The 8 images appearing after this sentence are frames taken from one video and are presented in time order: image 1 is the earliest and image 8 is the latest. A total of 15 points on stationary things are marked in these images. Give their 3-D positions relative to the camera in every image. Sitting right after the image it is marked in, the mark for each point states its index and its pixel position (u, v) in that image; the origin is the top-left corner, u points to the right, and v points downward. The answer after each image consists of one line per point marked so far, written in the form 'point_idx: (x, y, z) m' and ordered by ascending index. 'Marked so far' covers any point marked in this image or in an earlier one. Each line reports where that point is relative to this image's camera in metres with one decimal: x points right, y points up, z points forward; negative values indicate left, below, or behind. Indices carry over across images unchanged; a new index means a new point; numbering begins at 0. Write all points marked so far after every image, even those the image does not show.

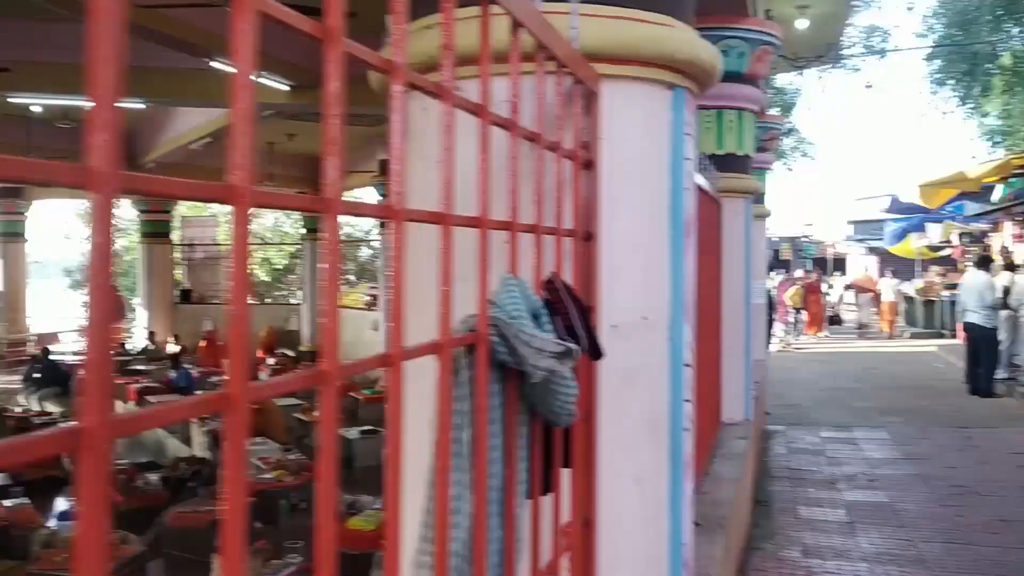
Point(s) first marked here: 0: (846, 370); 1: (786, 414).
0: (+5.0, -1.2, +14.5) m
1: (+2.8, -1.3, +9.8) m
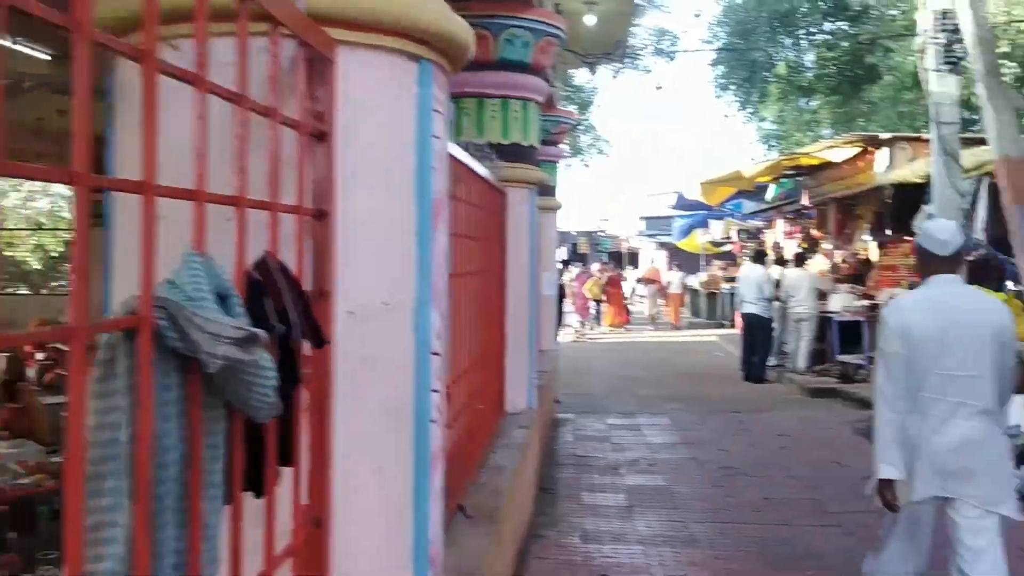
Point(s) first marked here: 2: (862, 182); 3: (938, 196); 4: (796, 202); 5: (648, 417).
0: (+1.9, -1.1, +15.1) m
1: (+0.6, -1.2, +10.1) m
2: (+3.9, +1.2, +10.8) m
3: (+3.3, +0.7, +7.4) m
4: (+4.1, +1.2, +13.7) m
5: (+1.2, -1.2, +8.6) m
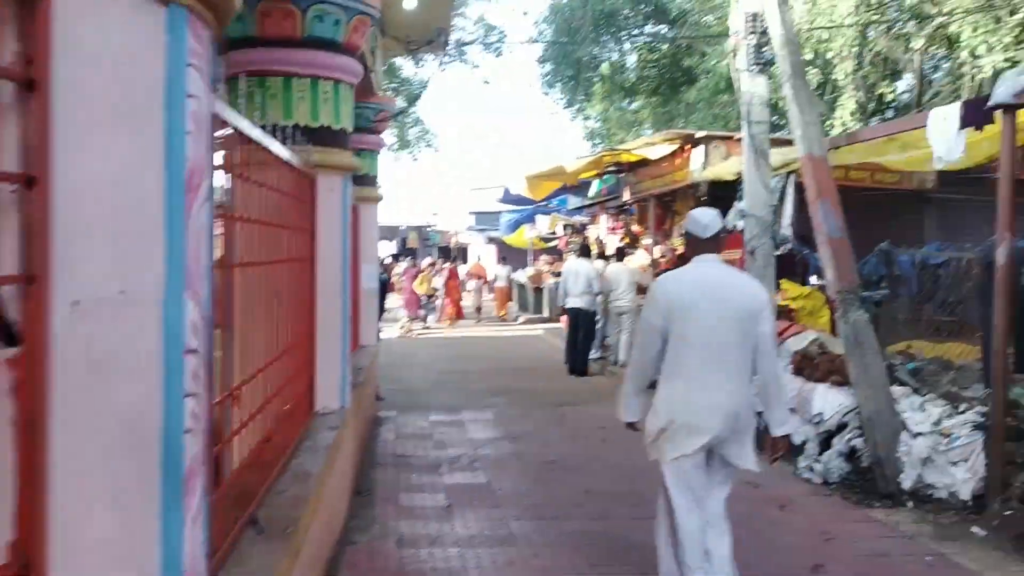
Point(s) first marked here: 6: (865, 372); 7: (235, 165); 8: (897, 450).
0: (-0.8, -1.0, +15.0) m
1: (-1.2, -1.2, +9.8) m
2: (+1.9, +1.3, +11.1) m
3: (+1.9, +0.8, +7.6) m
4: (+1.5, +1.3, +14.0) m
5: (-0.4, -1.1, +8.5) m
6: (+2.1, -0.5, +5.7) m
7: (-1.0, +0.4, +3.4) m
8: (+2.2, -0.9, +5.5) m
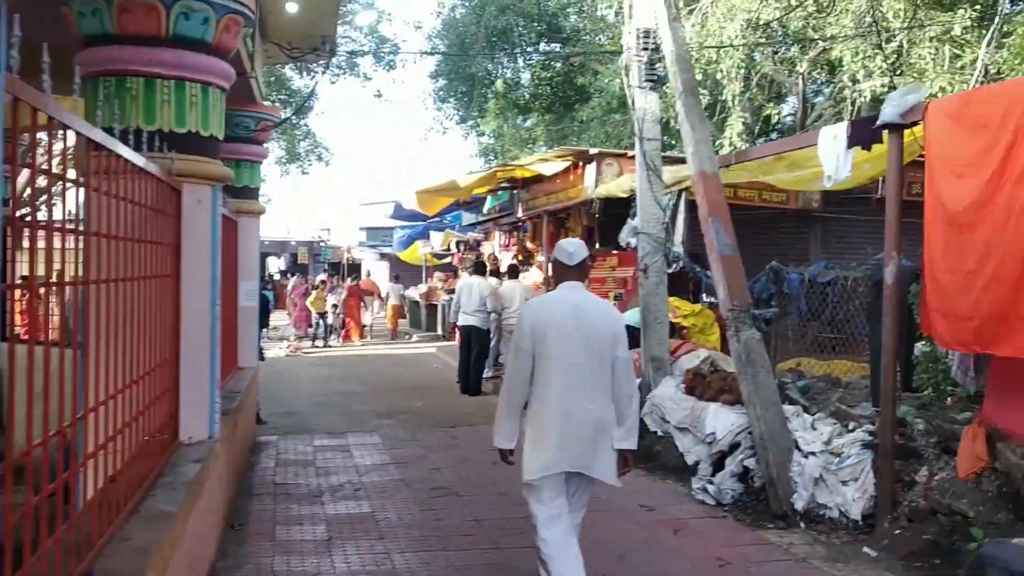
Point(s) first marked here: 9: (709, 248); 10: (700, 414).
0: (-2.5, -1.3, +14.5) m
1: (-2.3, -1.3, +9.4) m
2: (+0.7, +1.1, +11.0) m
3: (+1.0, +0.6, +7.5) m
4: (0.0, +1.1, +13.9) m
5: (-1.3, -1.3, +8.1) m
6: (+1.4, -0.6, +5.6) m
7: (-1.4, +0.4, +3.0) m
8: (+1.6, -1.0, +5.4) m
9: (+1.3, +0.3, +6.2) m
10: (+1.3, -0.8, +6.4) m
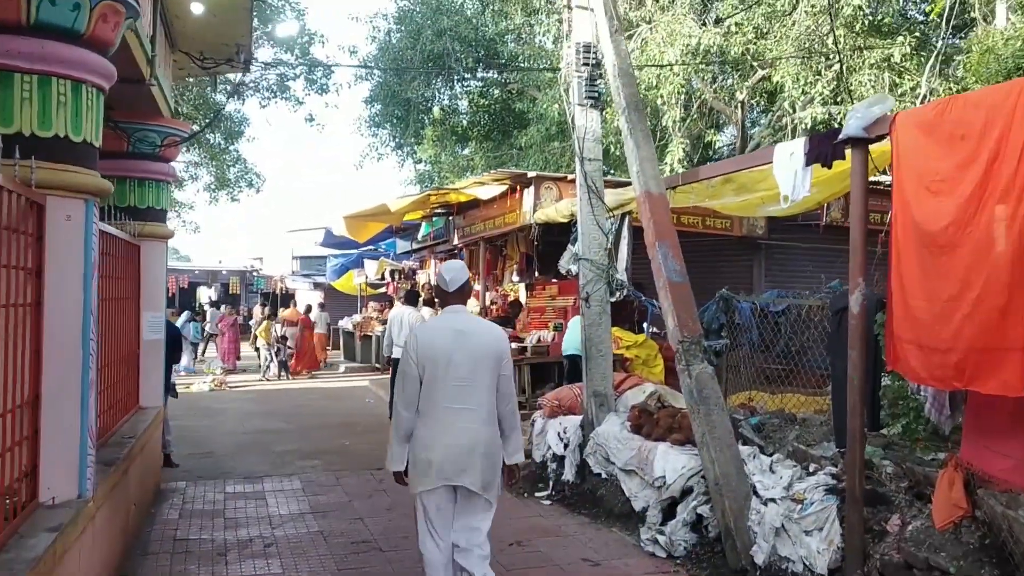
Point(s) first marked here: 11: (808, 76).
0: (-3.4, -1.7, +13.7) m
1: (-2.9, -1.6, +8.6) m
2: (0.0, +0.7, +10.5) m
3: (+0.5, +0.4, +7.1) m
4: (-0.9, +0.6, +13.3) m
5: (-1.8, -1.5, +7.4) m
6: (+1.1, -0.8, +5.1) m
7: (-1.6, +0.3, +2.4) m
8: (+1.2, -1.2, +4.9) m
9: (+0.9, +0.1, +5.7) m
10: (+0.8, -1.0, +5.9) m
11: (+4.2, +3.0, +13.5) m
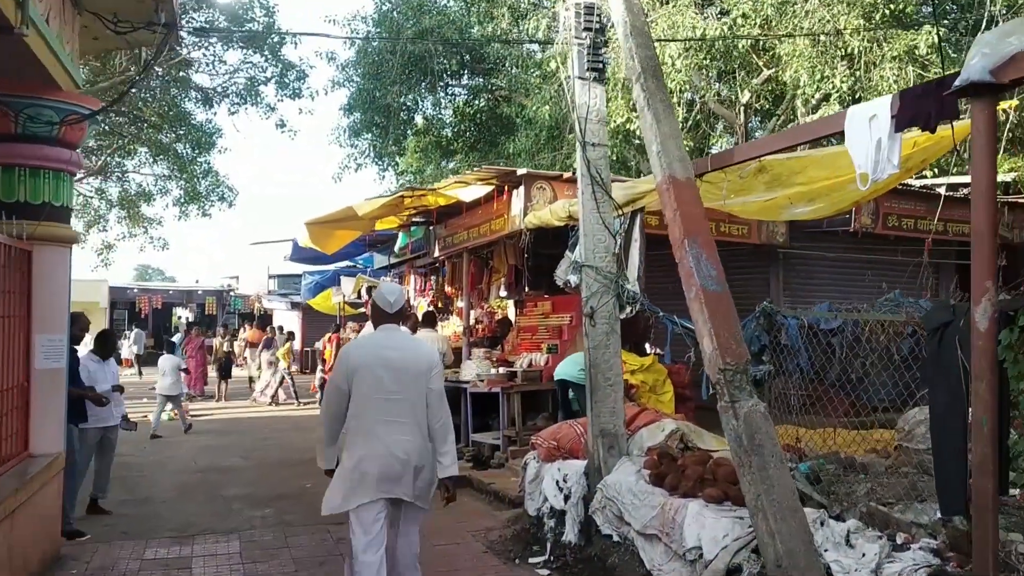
0: (-3.6, -2.0, +12.3) m
1: (-3.0, -1.7, +7.2) m
2: (-0.1, +0.6, +9.2) m
3: (+0.4, +0.3, +5.7) m
4: (-1.1, +0.4, +12.0) m
5: (-1.9, -1.6, +6.1) m
6: (+1.0, -0.8, +3.8) m
7: (-1.6, +0.3, +1.1) m
8: (+1.2, -1.2, +3.6) m
9: (+0.8, 0.0, +4.4) m
10: (+0.8, -1.1, +4.5) m
11: (+4.0, +2.8, +12.2) m
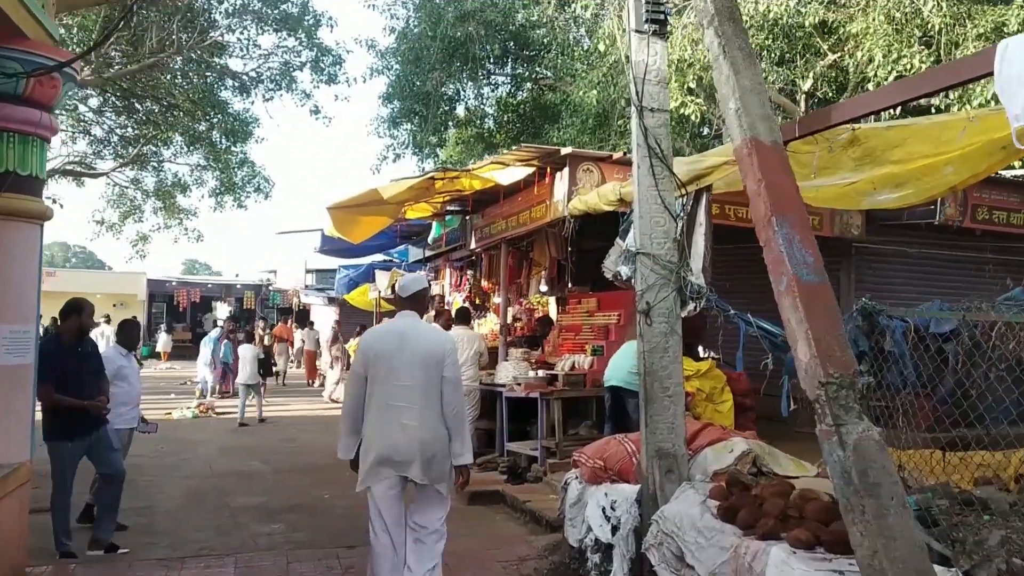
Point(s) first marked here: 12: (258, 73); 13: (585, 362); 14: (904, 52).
0: (-3.1, -1.9, +11.6) m
1: (-2.7, -1.7, +6.5) m
2: (+0.2, +0.6, +8.3) m
3: (+0.7, +0.4, +4.8) m
4: (-0.6, +0.5, +11.2) m
5: (-1.7, -1.5, +5.3) m
6: (+1.1, -0.8, +2.9) m
7: (-1.6, +0.4, +0.2) m
8: (+1.3, -1.2, +2.6) m
9: (+0.9, +0.1, +3.5) m
10: (+0.9, -1.0, +3.6) m
11: (+4.5, +2.8, +11.2) m
12: (-4.6, +3.9, +17.5) m
13: (+0.6, -0.6, +8.3) m
14: (+4.5, +2.7, +11.1) m
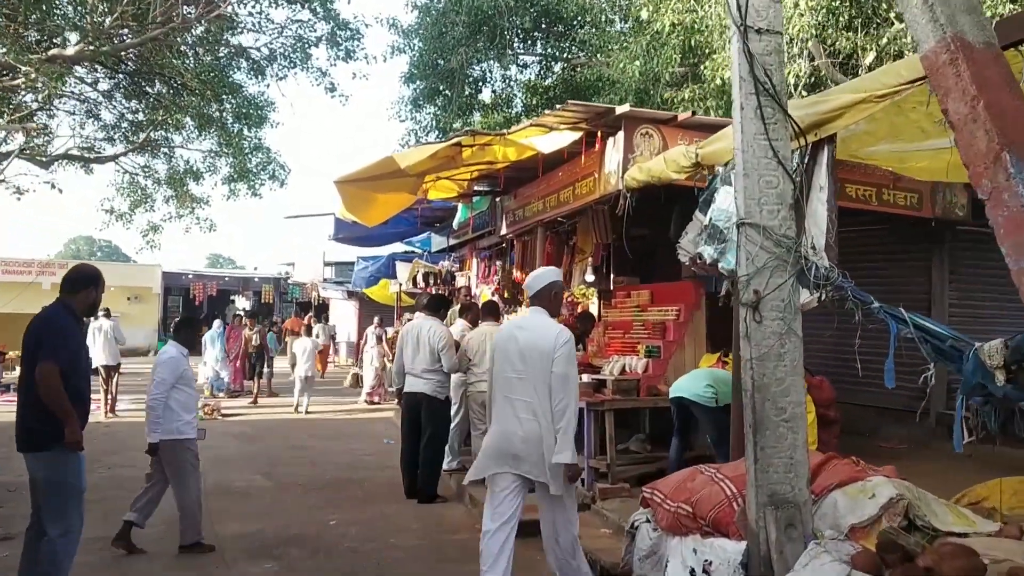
0: (-2.7, -1.8, +10.4) m
1: (-2.5, -1.6, +5.3) m
2: (+0.5, +0.7, +7.0) m
3: (+0.9, +0.4, +3.5) m
4: (-0.2, +0.6, +9.9) m
5: (-1.5, -1.5, +4.0) m
6: (+1.3, -0.7, +1.6) m
7: (-1.5, +0.4, -1.0) m
8: (+1.4, -1.1, +1.4) m
9: (+1.1, +0.1, +2.2) m
10: (+1.1, -1.0, +2.3) m
11: (+4.9, +2.9, +9.8) m
12: (-4.1, +4.1, +16.3) m
13: (+0.9, -0.6, +7.0) m
14: (+4.9, +2.8, +9.7) m
